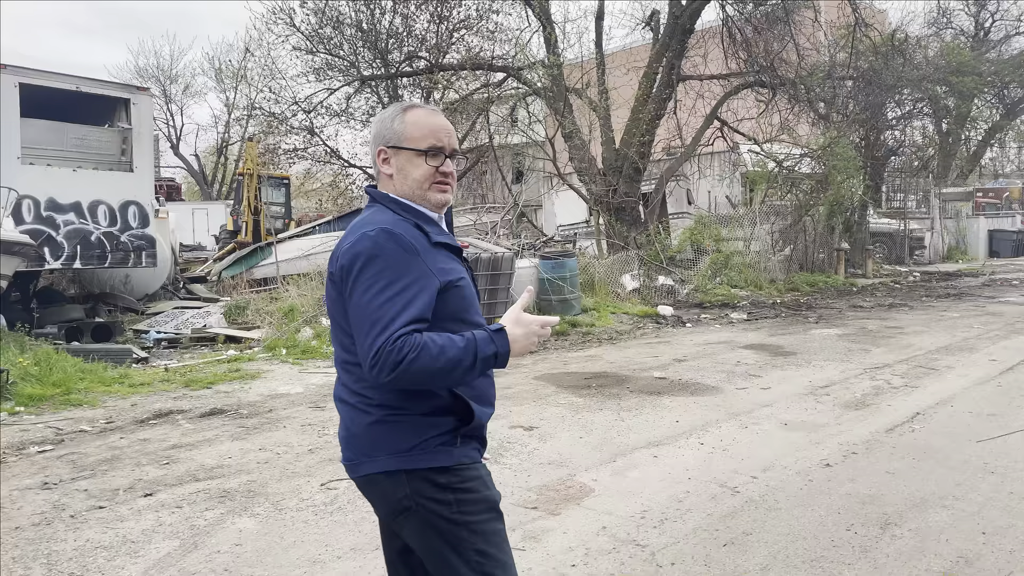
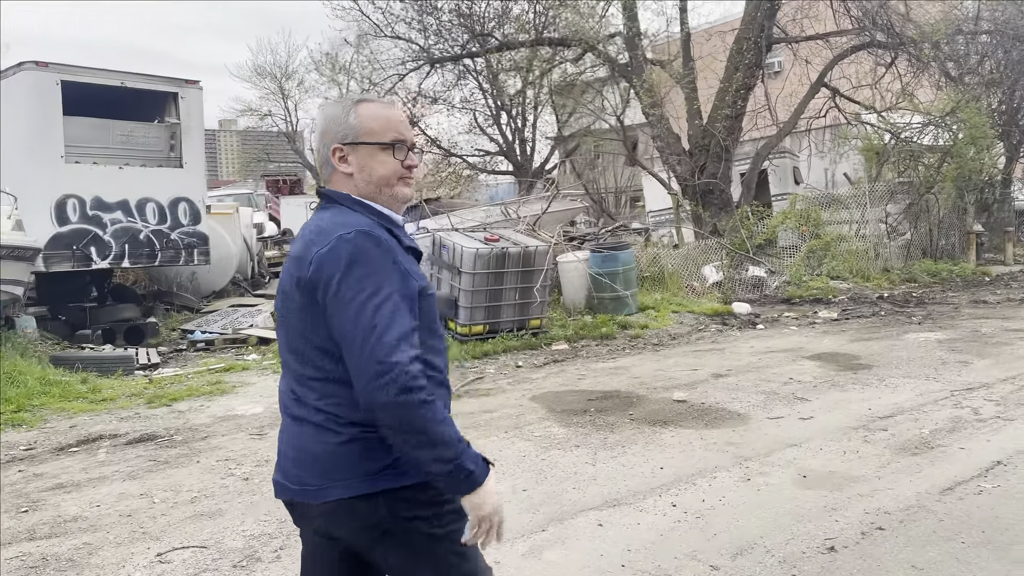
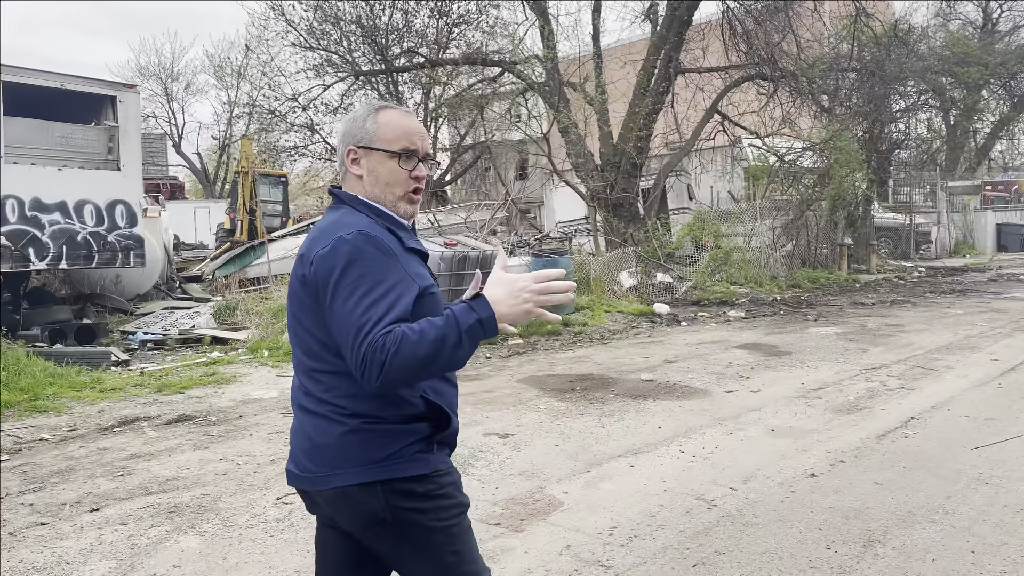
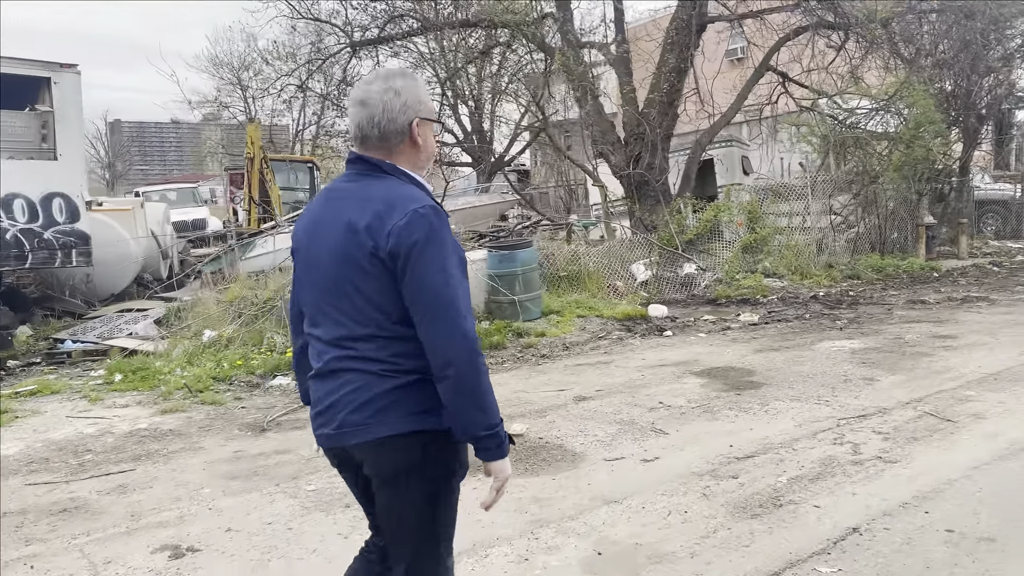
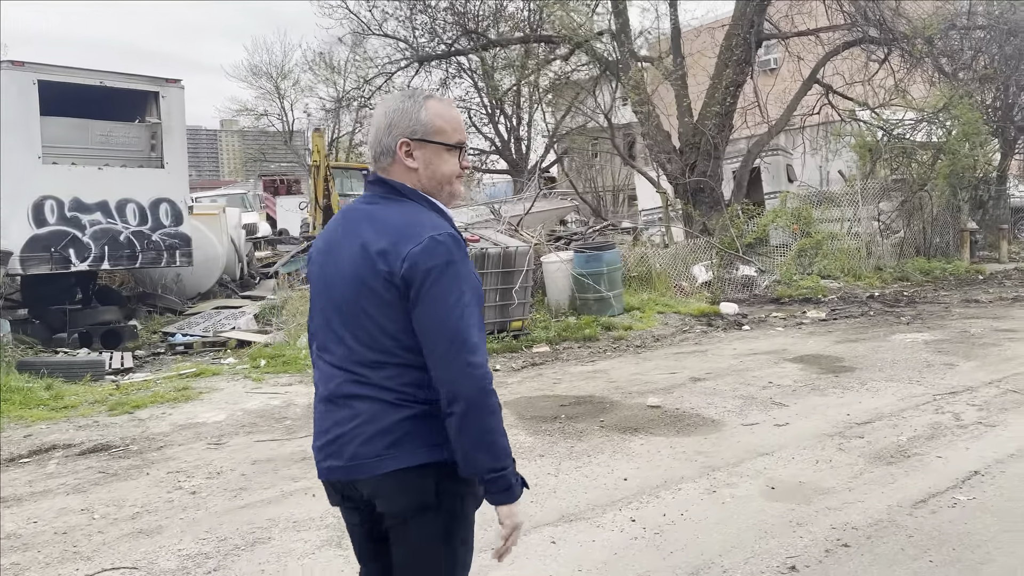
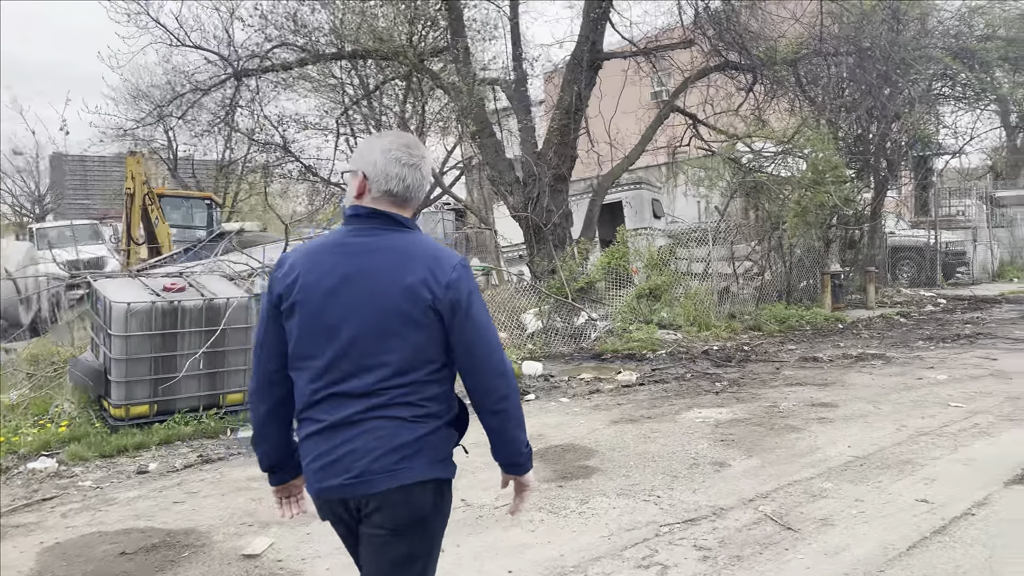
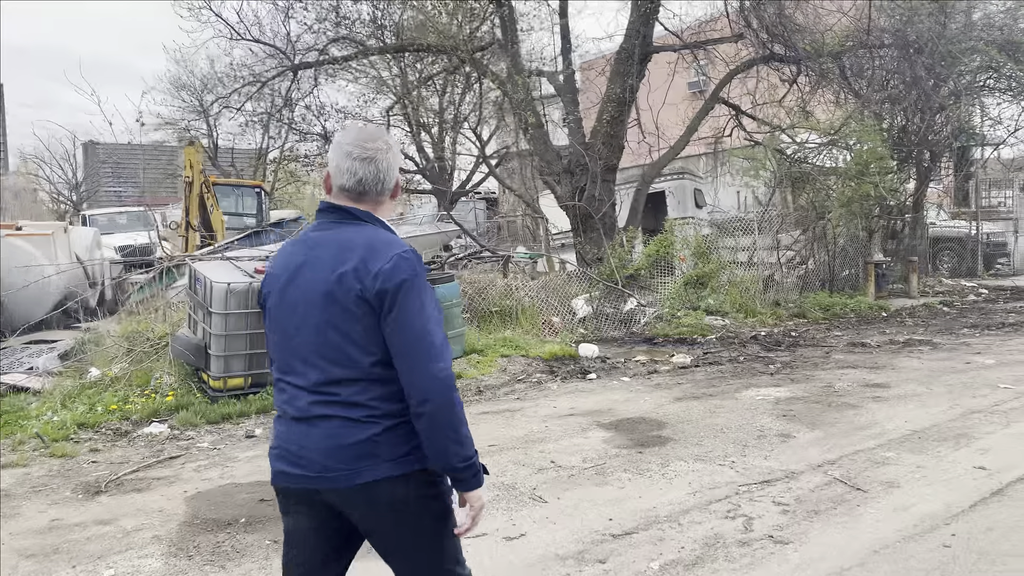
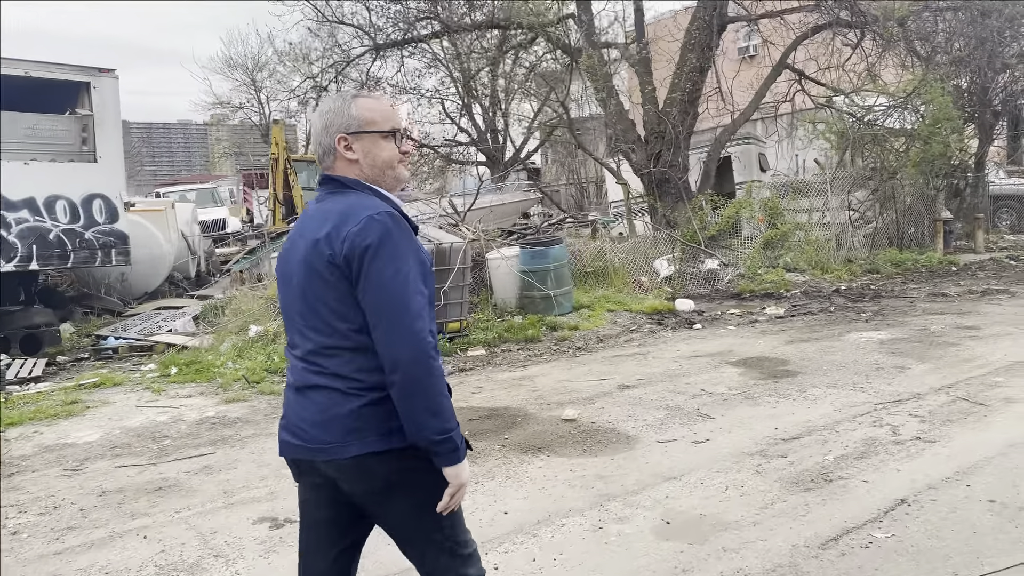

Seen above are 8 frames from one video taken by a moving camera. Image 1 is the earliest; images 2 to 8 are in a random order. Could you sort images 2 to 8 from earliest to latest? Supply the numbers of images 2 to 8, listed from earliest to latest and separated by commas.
3, 2, 5, 8, 4, 7, 6
